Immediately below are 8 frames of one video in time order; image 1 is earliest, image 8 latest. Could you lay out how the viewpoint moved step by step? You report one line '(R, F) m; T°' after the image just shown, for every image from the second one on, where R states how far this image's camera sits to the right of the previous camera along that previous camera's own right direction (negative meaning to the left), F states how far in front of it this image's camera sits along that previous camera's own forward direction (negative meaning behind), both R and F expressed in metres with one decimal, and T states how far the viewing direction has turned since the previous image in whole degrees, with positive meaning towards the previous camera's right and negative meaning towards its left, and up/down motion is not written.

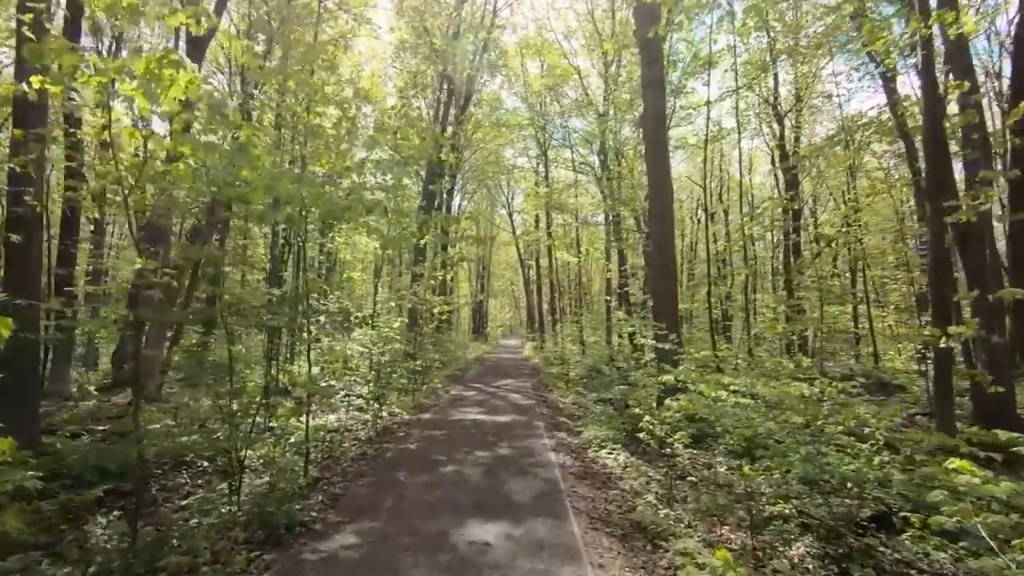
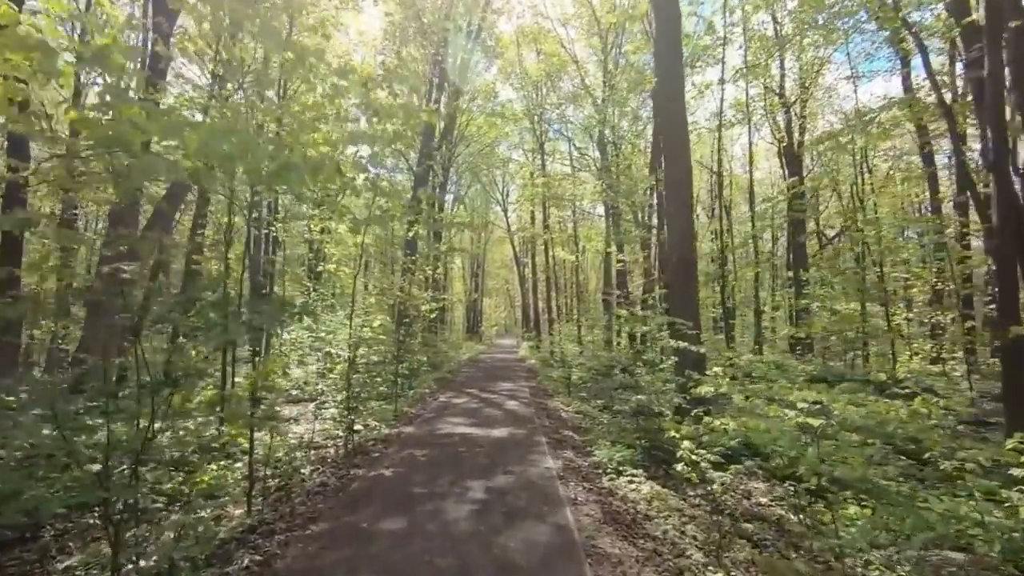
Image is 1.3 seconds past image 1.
(0.0, +1.1) m; +1°
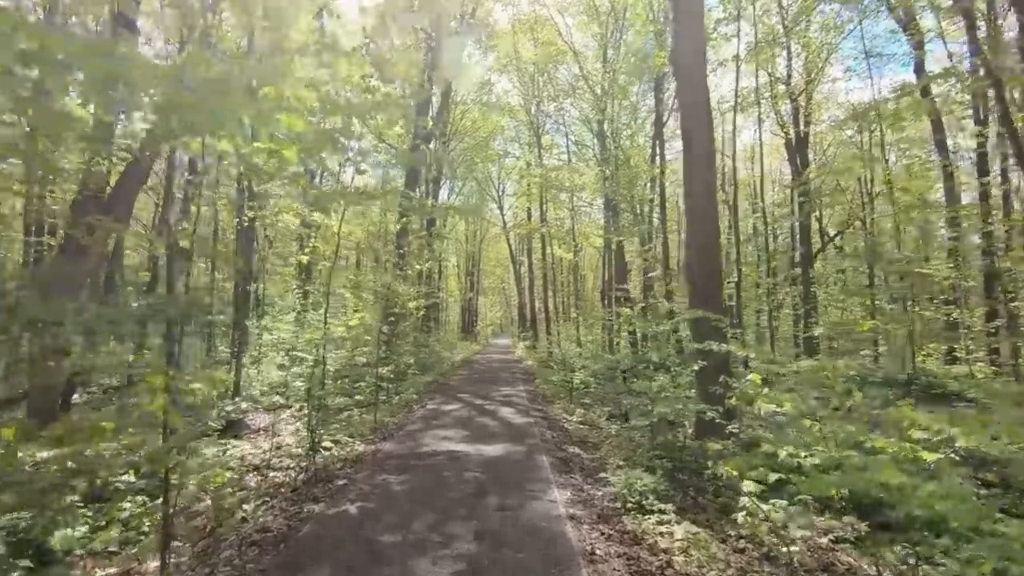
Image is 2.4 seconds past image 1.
(0.0, +1.0) m; 0°
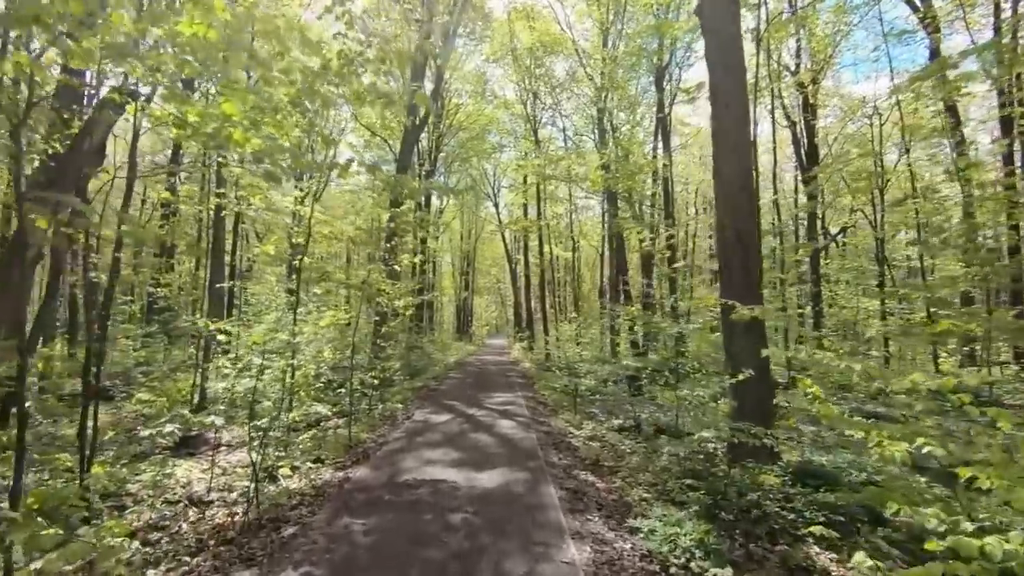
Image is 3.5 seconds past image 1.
(0.0, +1.1) m; 0°
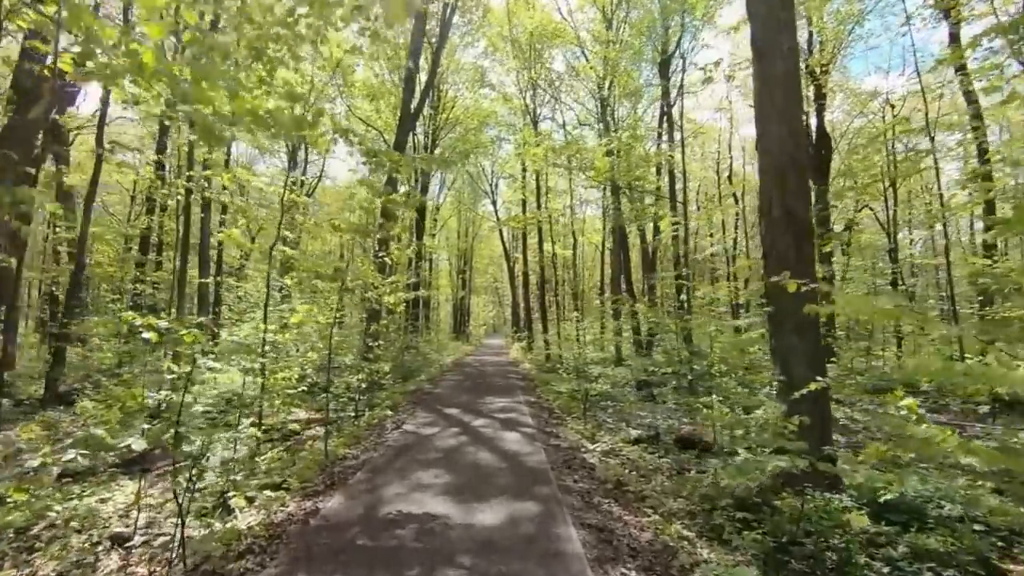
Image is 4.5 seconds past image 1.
(-0.1, +0.9) m; 0°
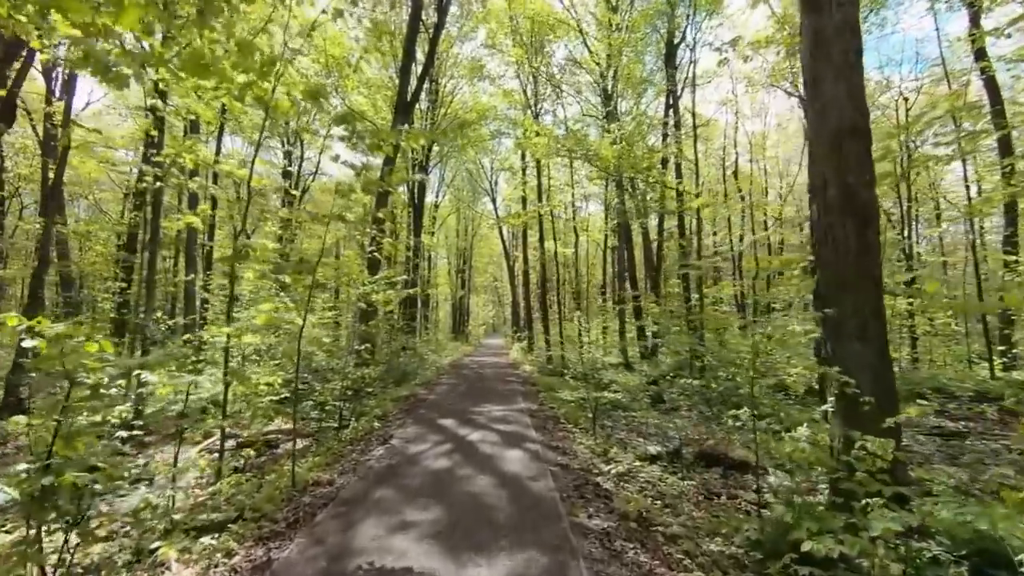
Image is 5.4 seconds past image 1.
(0.0, +0.8) m; 0°
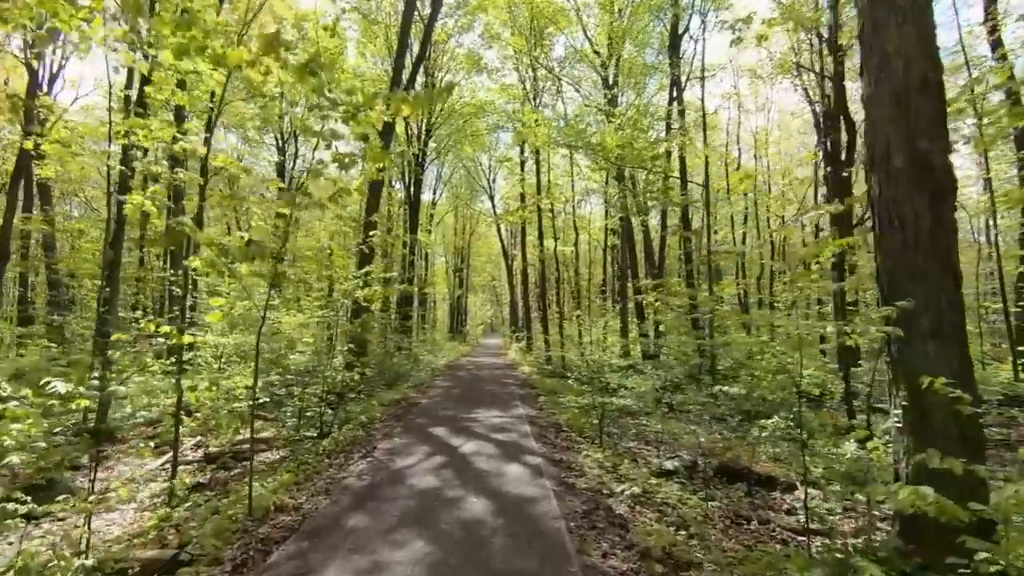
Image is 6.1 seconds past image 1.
(0.0, +0.7) m; 0°
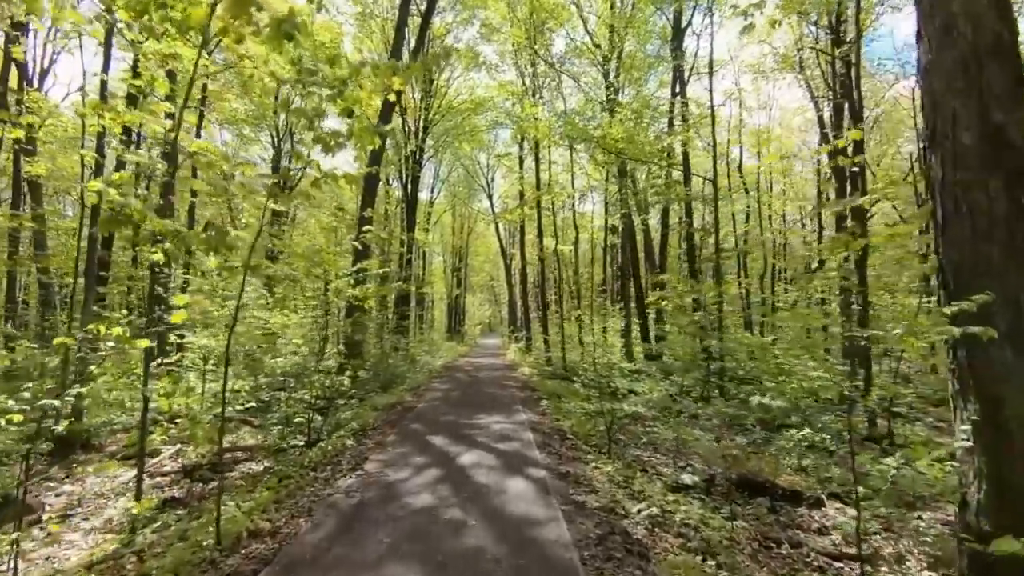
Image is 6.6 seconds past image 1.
(0.0, +0.4) m; 0°
